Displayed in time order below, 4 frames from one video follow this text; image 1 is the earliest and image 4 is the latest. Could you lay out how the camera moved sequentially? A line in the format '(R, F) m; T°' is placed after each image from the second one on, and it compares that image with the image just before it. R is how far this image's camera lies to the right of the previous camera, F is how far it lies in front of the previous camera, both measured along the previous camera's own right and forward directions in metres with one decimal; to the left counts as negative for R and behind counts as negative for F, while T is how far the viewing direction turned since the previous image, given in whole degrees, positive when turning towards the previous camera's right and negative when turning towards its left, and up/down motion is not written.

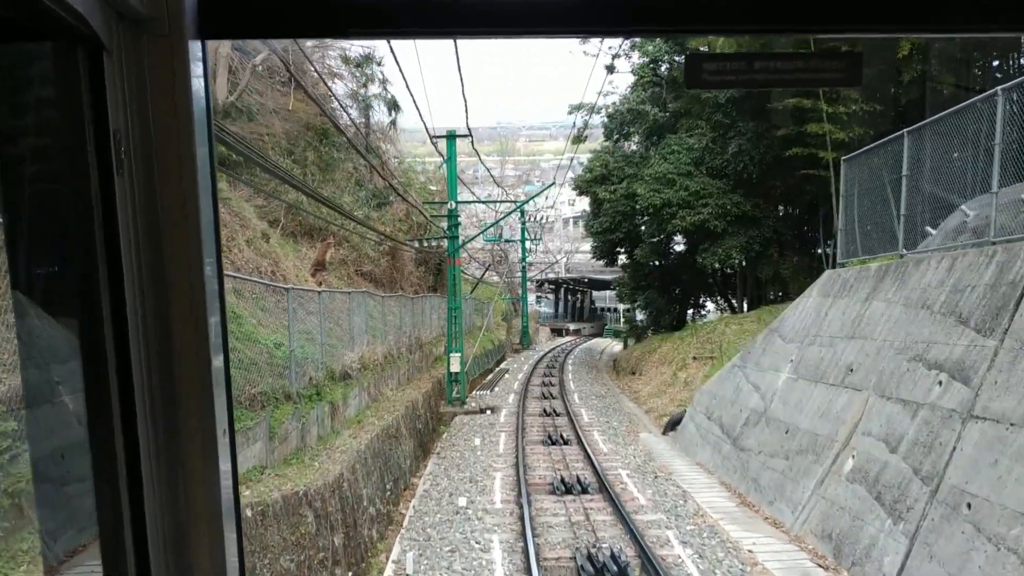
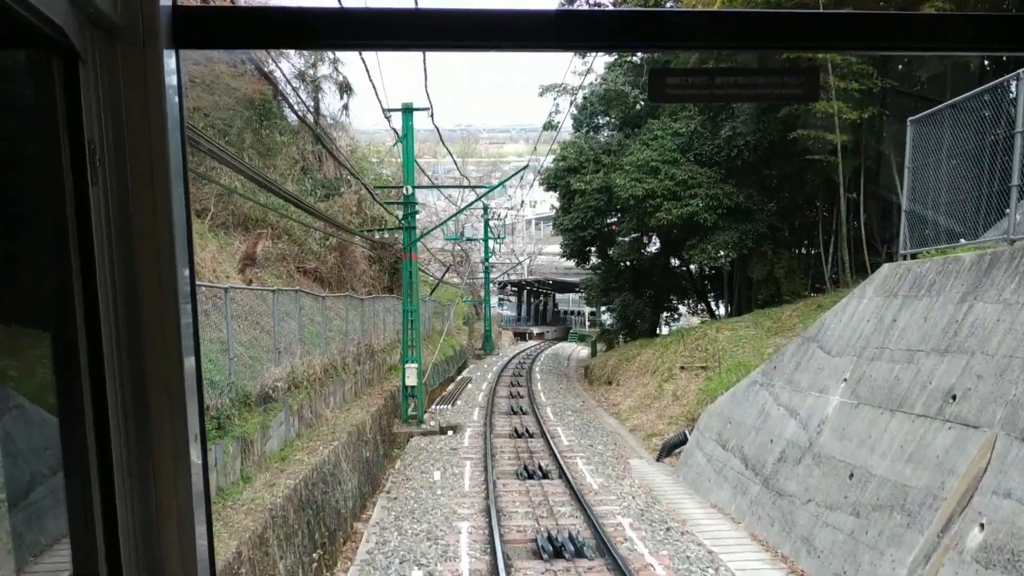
(0.0, +0.6) m; +4°
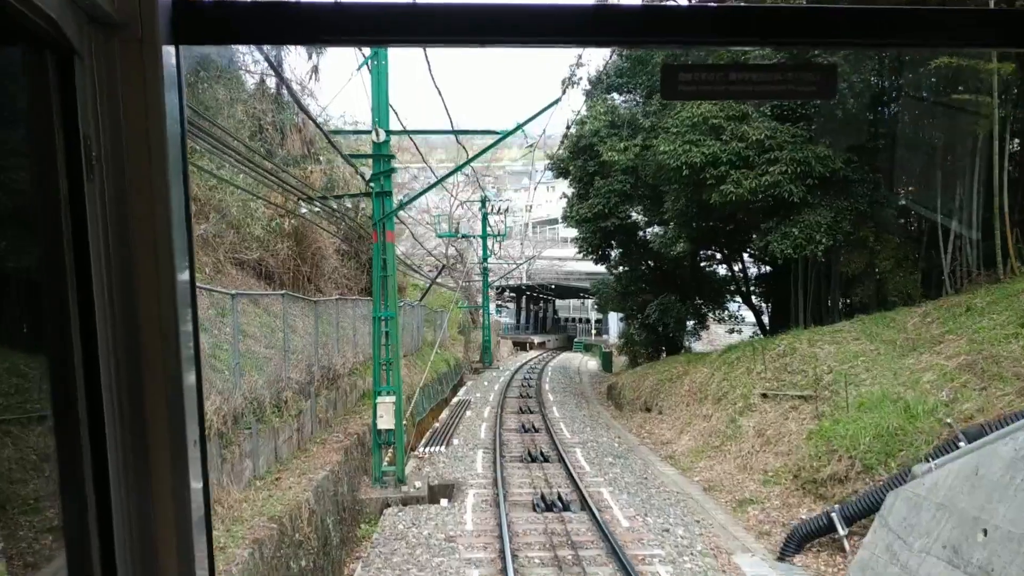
(-0.1, +1.2) m; +1°
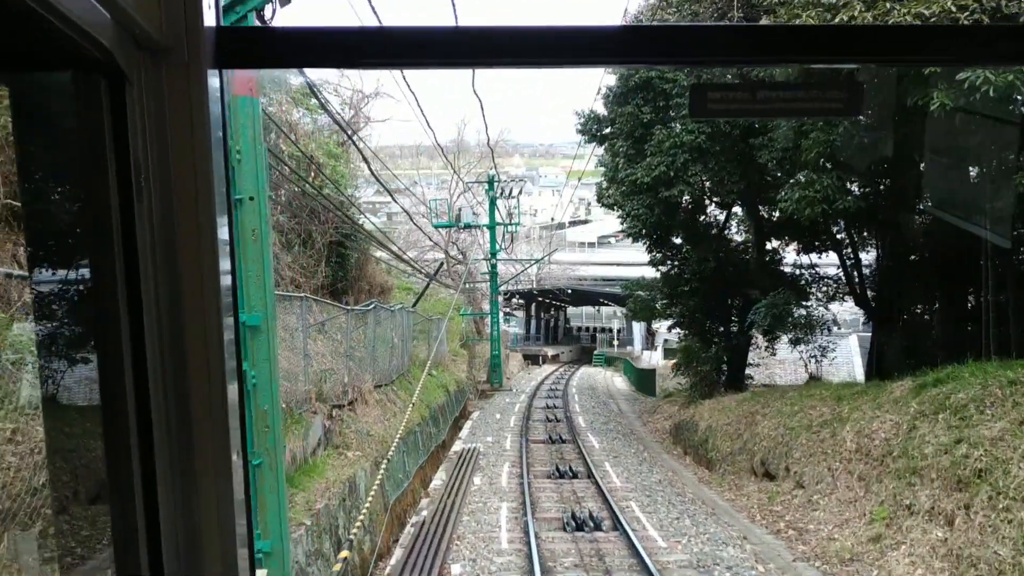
(-0.1, +1.6) m; 0°
